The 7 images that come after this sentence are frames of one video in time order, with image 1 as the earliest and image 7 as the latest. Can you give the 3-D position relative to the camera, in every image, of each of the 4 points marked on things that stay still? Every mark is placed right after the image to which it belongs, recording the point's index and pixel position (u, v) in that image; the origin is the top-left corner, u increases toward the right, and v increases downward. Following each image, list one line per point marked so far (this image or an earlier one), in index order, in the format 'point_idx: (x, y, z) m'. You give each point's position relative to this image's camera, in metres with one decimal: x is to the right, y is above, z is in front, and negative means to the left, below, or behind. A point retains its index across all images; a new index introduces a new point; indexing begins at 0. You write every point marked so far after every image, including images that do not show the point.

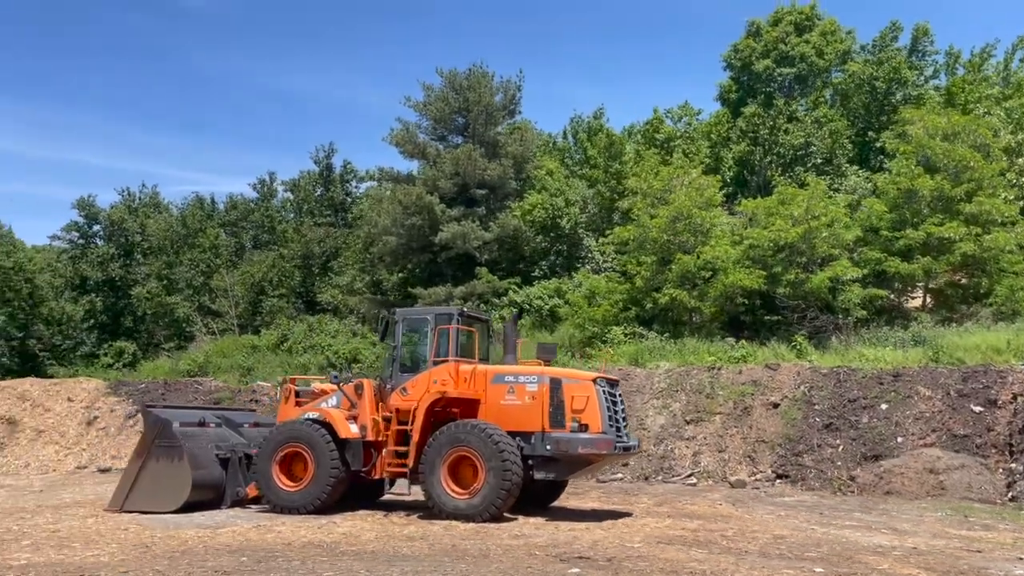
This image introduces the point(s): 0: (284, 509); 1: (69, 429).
0: (-2.6, -2.5, +9.0) m
1: (-11.0, -3.5, +19.8) m
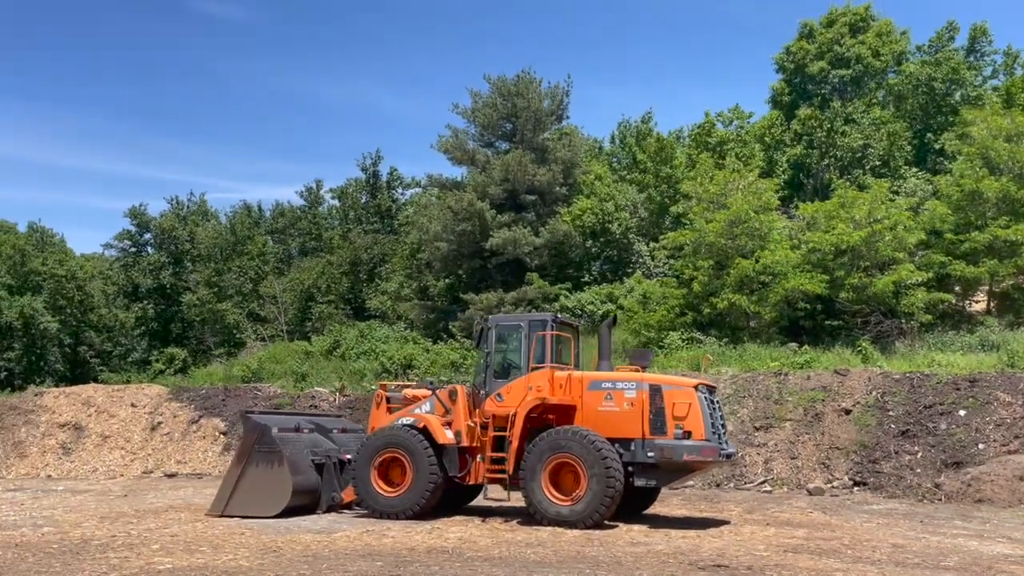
0: (-1.5, -2.6, +9.1) m
1: (-9.6, -3.7, +20.1) m
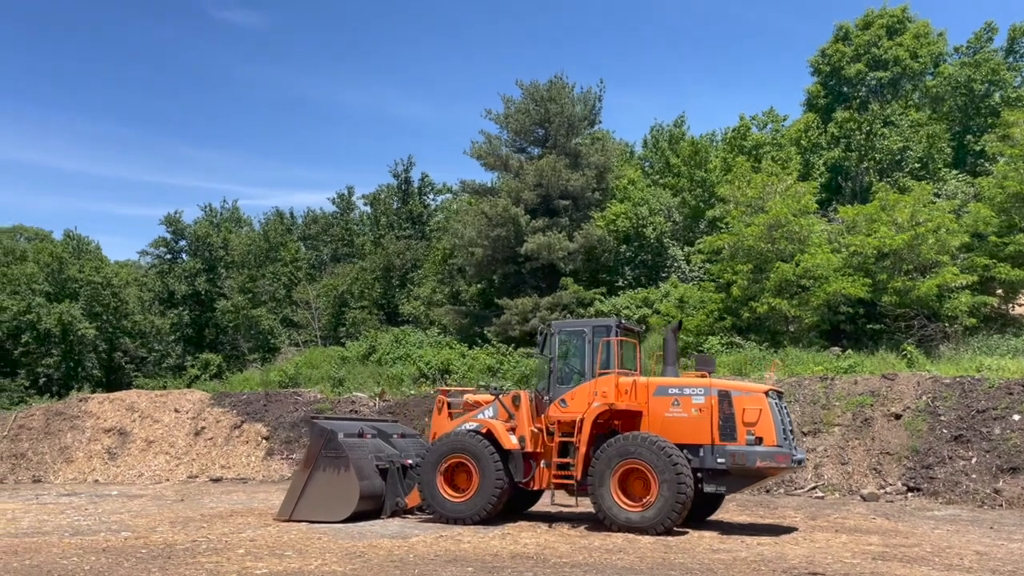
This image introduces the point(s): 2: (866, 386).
0: (-0.7, -2.7, +9.1) m
1: (-8.5, -3.9, +20.3) m
2: (+7.1, -2.0, +16.0) m
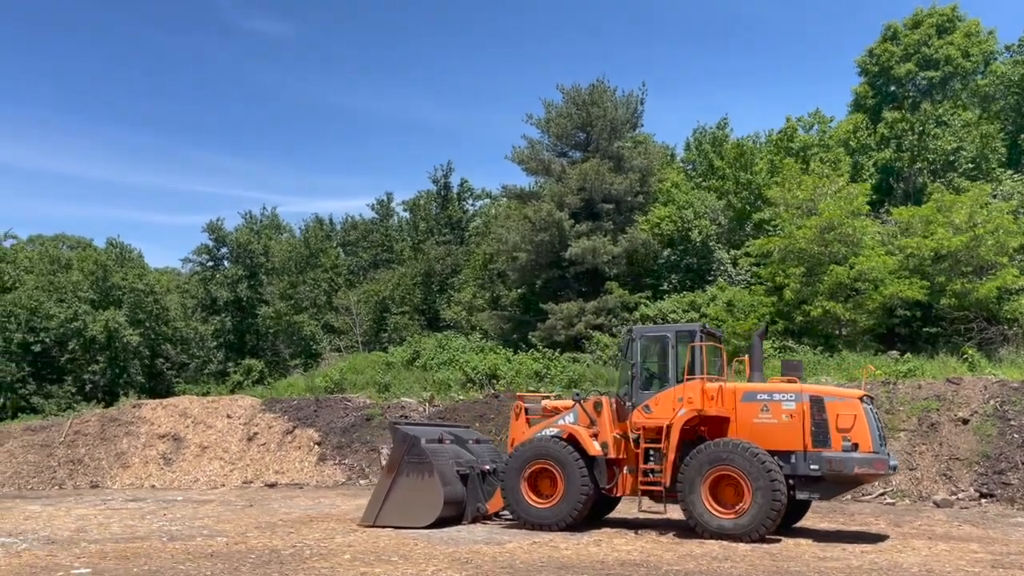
0: (+0.3, -2.7, +9.1) m
1: (-7.2, -4.0, +20.5) m
2: (+8.3, -2.0, +15.7) m
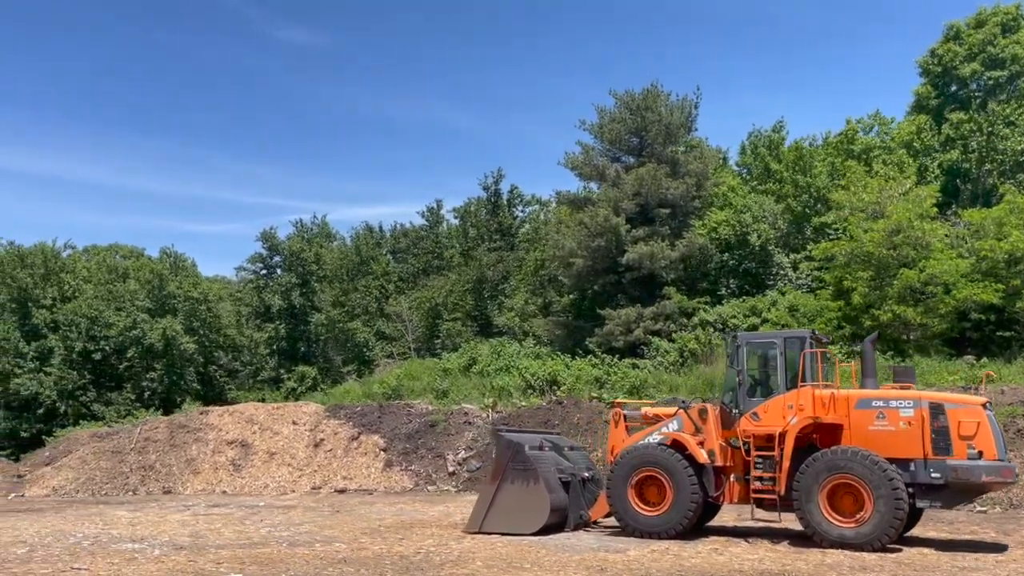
0: (+1.5, -2.8, +9.0) m
1: (-5.6, -4.2, +20.8) m
2: (+9.7, -2.1, +15.4) m
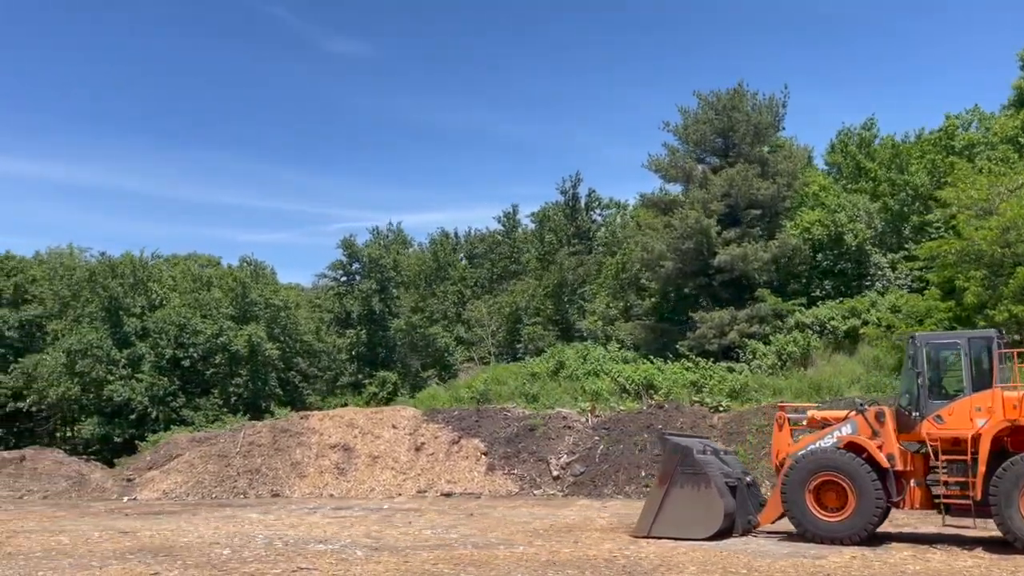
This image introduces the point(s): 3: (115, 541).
0: (+3.5, -2.8, +8.9) m
1: (-2.9, -4.4, +20.9) m
2: (+12.0, -2.0, +14.7) m
3: (-4.4, -2.8, +8.9) m
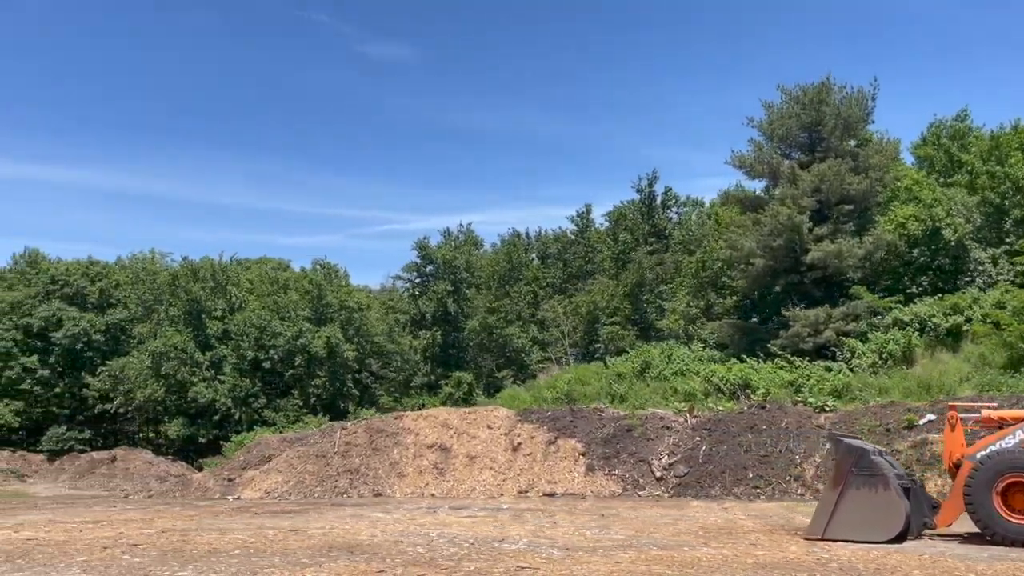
0: (+5.4, -2.7, +8.6) m
1: (-0.3, -4.4, +21.0) m
2: (+14.3, -1.9, +14.1) m
3: (-2.5, -2.9, +9.0) m
